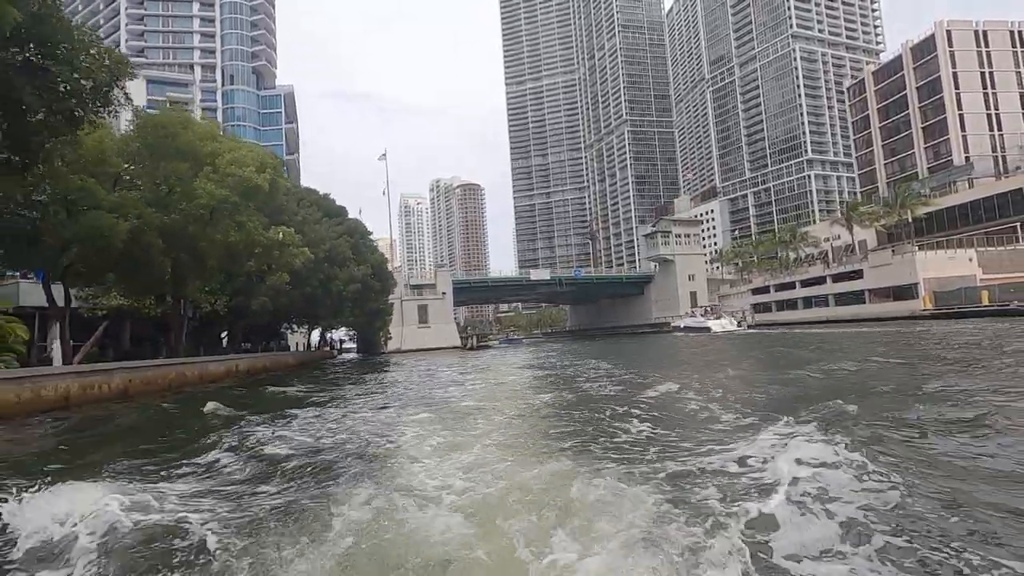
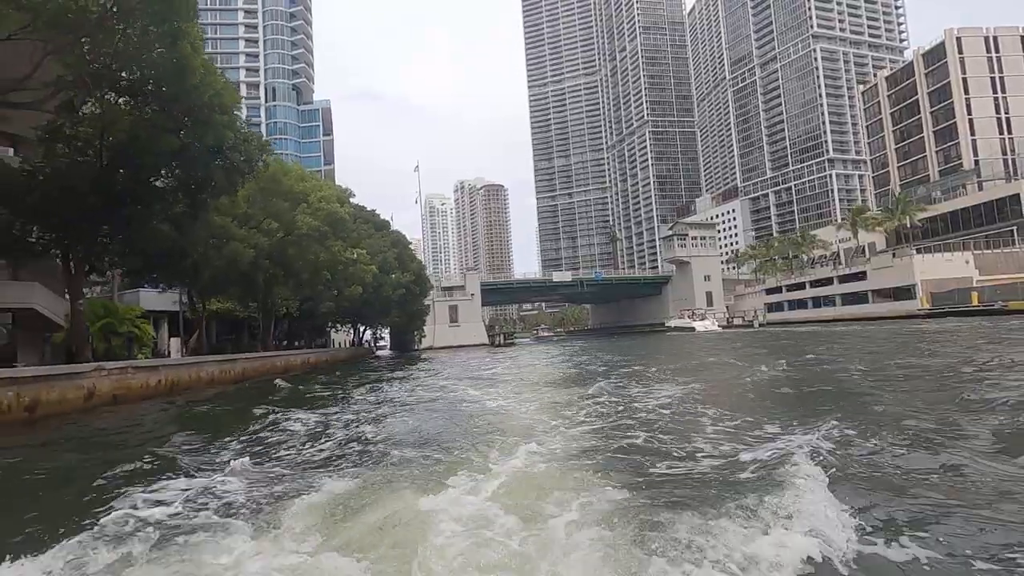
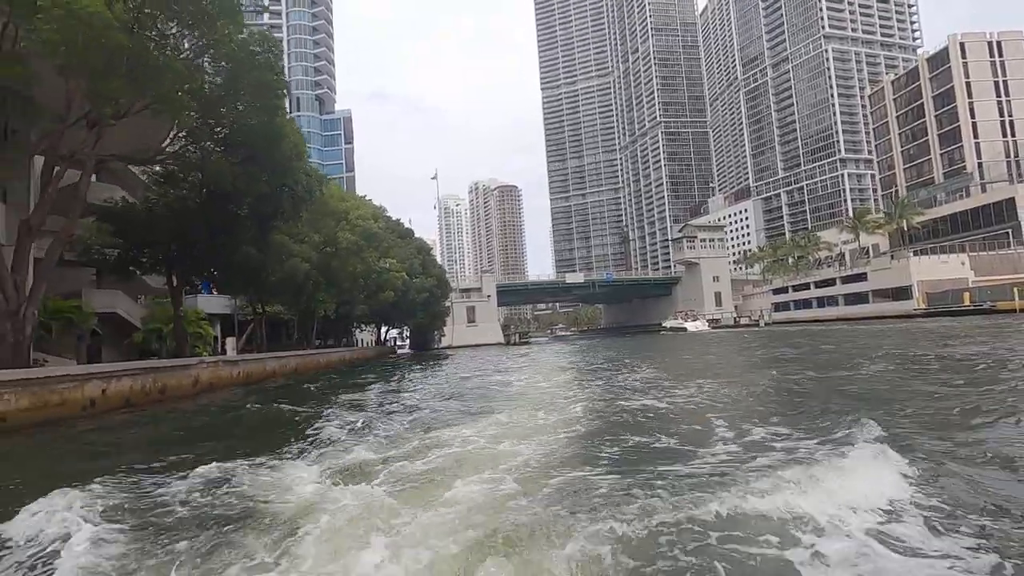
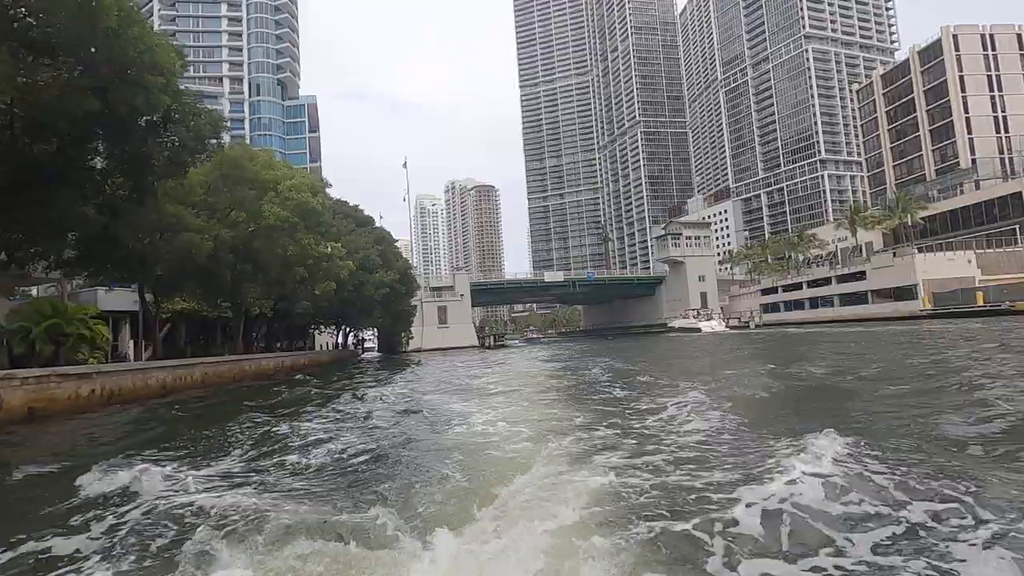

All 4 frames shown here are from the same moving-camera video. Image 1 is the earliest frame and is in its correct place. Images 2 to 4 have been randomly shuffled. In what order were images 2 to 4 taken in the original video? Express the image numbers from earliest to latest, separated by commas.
4, 2, 3
